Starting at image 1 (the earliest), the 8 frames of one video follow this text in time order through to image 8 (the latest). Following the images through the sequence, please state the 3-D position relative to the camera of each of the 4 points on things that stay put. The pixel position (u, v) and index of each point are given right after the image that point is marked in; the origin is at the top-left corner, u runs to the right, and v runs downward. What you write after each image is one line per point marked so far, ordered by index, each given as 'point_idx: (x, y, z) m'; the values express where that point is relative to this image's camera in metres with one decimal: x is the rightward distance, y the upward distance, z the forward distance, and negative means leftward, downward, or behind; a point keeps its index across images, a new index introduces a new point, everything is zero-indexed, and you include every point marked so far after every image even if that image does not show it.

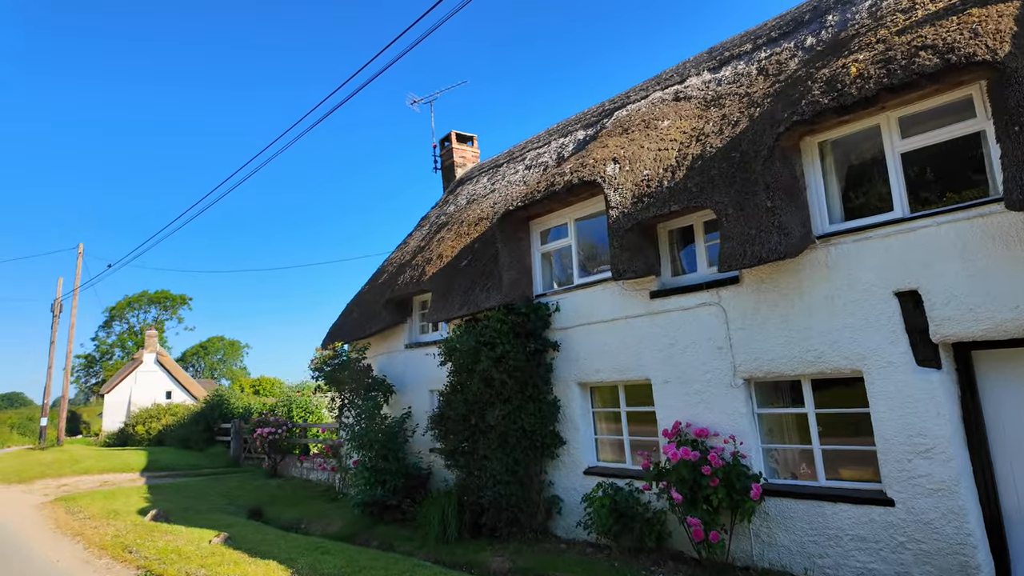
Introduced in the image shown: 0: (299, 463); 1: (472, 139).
0: (-4.8, -3.9, +13.1) m
1: (-1.0, +3.7, +14.6) m
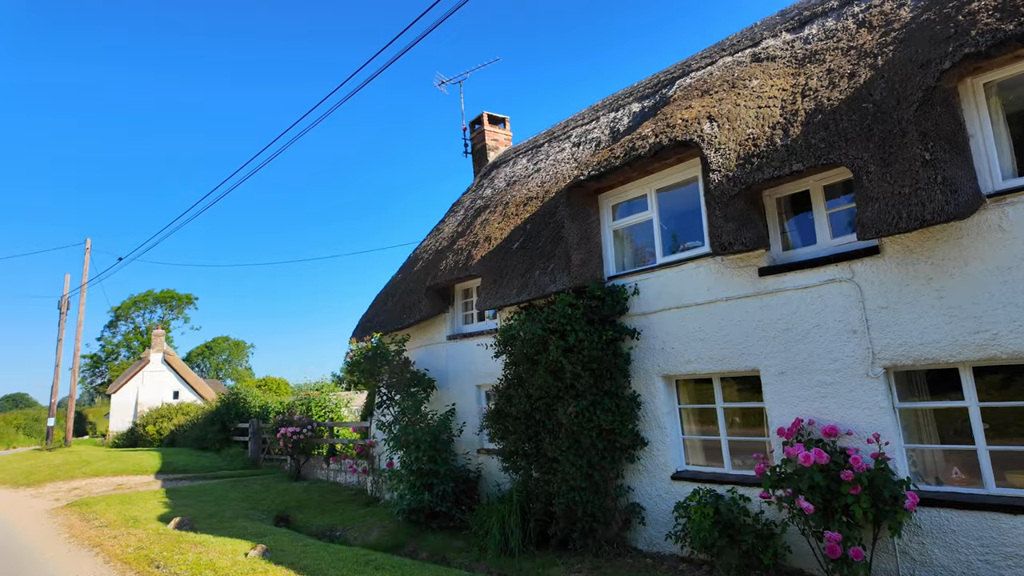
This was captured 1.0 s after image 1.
0: (-3.9, -3.7, +12.3) m
1: (-0.2, +3.9, +13.8) m
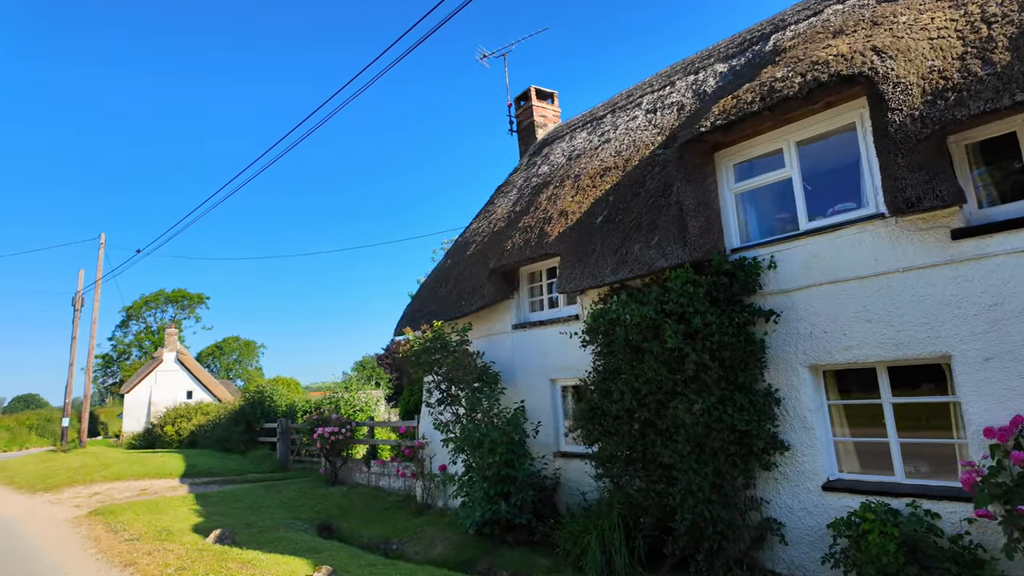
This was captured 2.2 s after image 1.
0: (-2.9, -3.5, +11.3) m
1: (+0.9, +4.2, +12.8) m
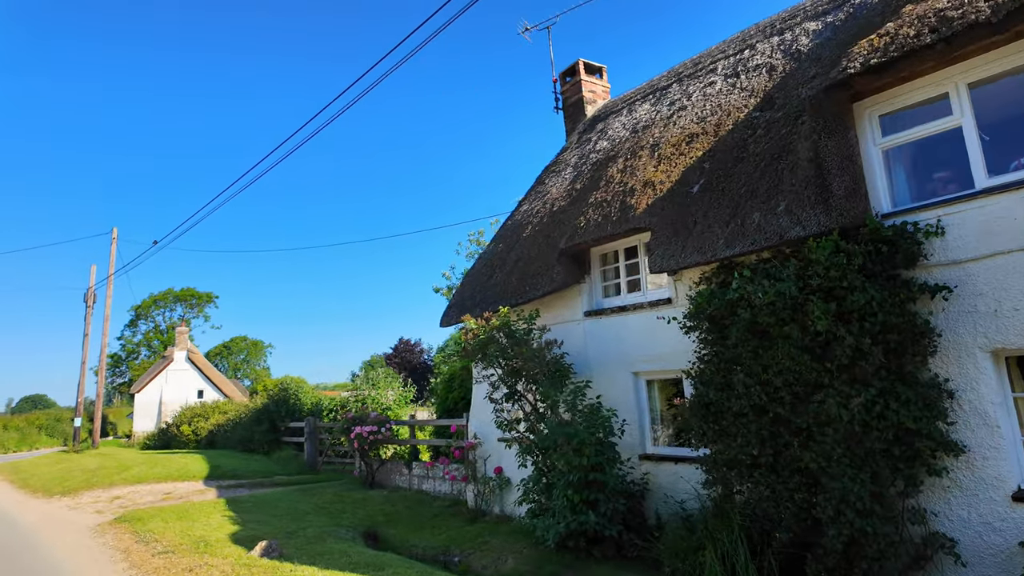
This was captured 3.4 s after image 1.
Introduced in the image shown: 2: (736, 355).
0: (-1.9, -3.3, +10.5) m
1: (+1.8, +4.4, +12.0) m
2: (+2.0, -0.6, +5.1) m
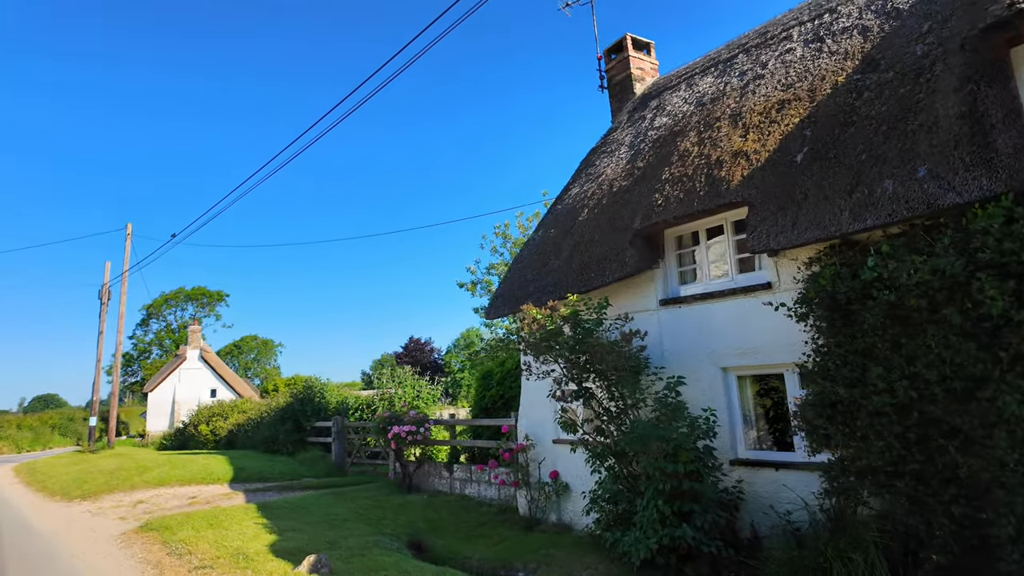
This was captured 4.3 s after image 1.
0: (-1.1, -3.1, +9.9) m
1: (+2.6, +4.6, +11.2) m
2: (+2.7, -0.4, +4.4) m
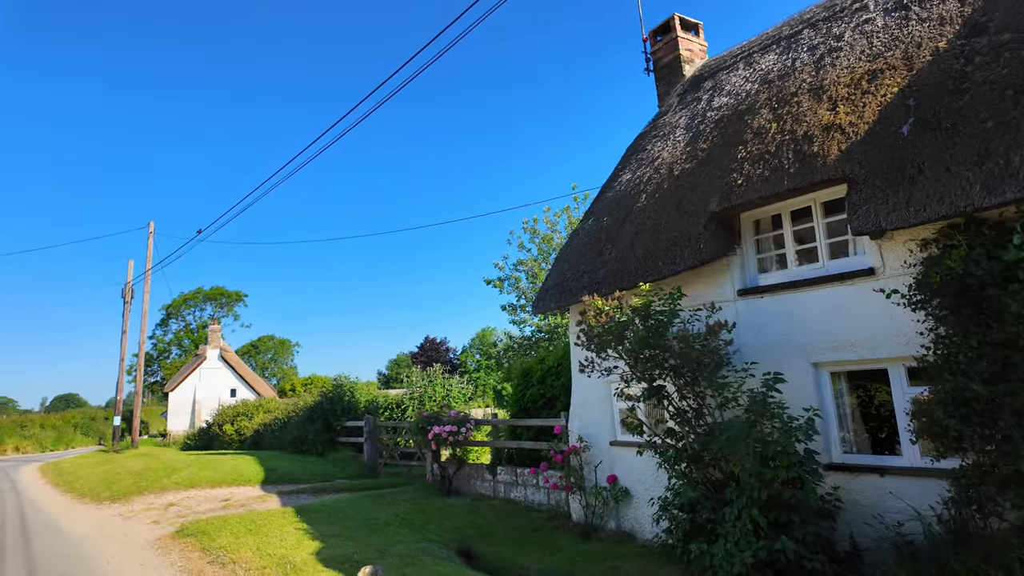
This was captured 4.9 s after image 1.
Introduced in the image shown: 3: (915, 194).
0: (-0.4, -3.0, +9.4) m
1: (+3.3, +4.7, +10.7) m
2: (+3.3, -0.3, +3.8) m
3: (+3.1, +0.7, +4.5) m
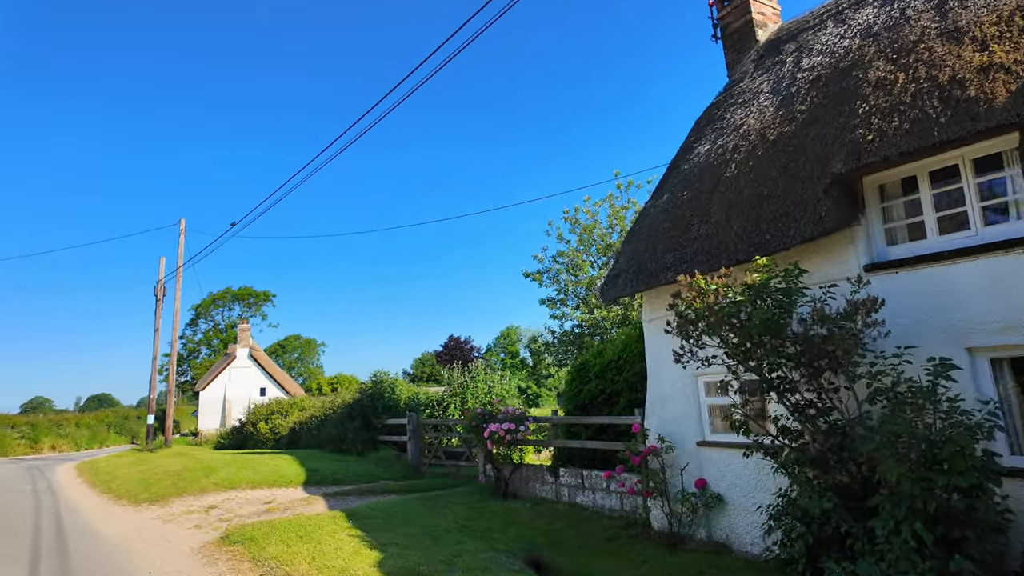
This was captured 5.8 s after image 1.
0: (+0.6, -2.8, +8.7) m
1: (+4.3, +4.9, +9.8) m
2: (+4.0, -0.1, +3.0) m
3: (+3.8, +0.9, +3.6) m
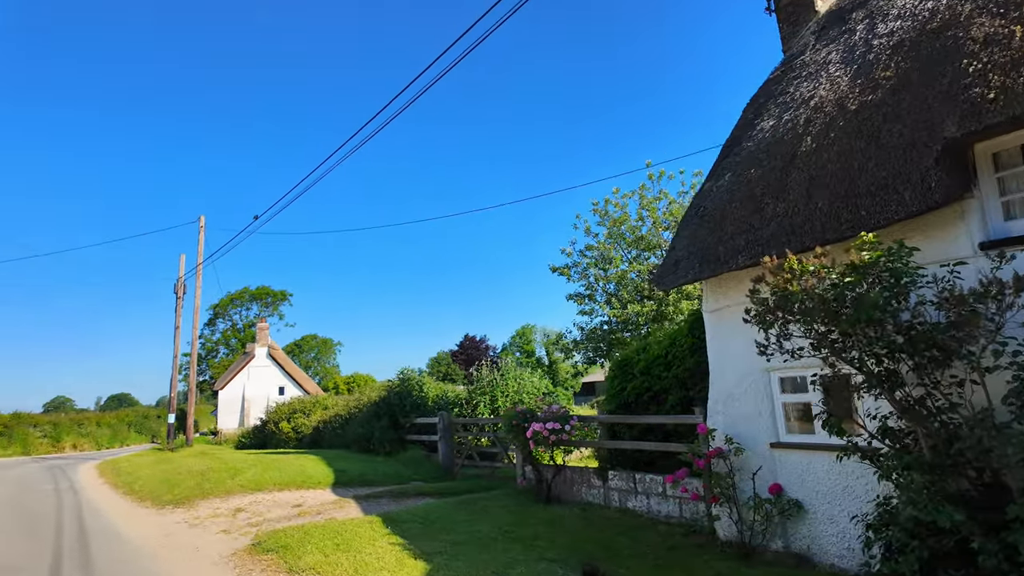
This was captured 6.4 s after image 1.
0: (+1.2, -2.7, +8.1) m
1: (+4.9, +5.1, +9.2) m
2: (+4.5, +0.1, +2.3) m
3: (+4.3, +1.1, +3.0) m
